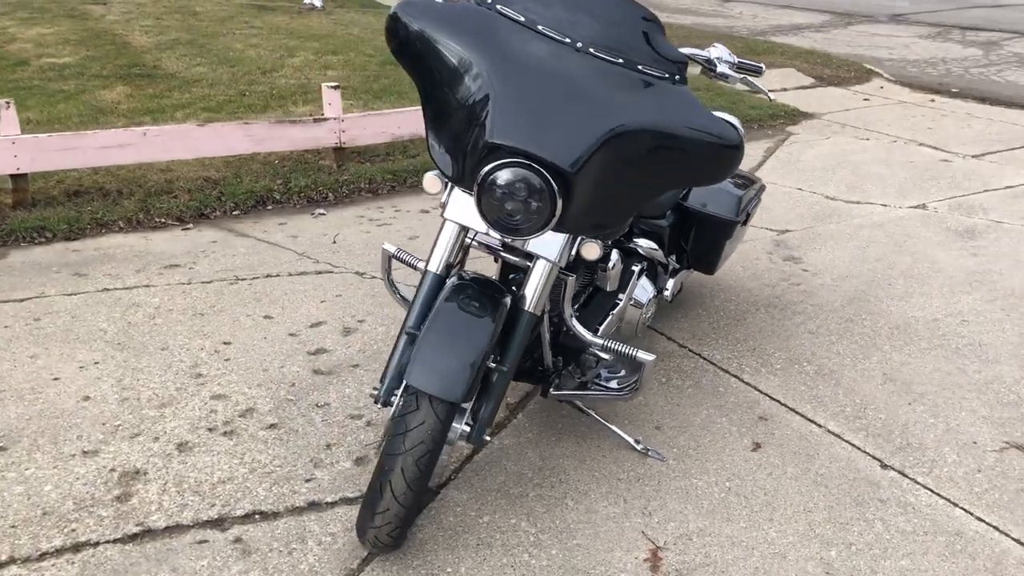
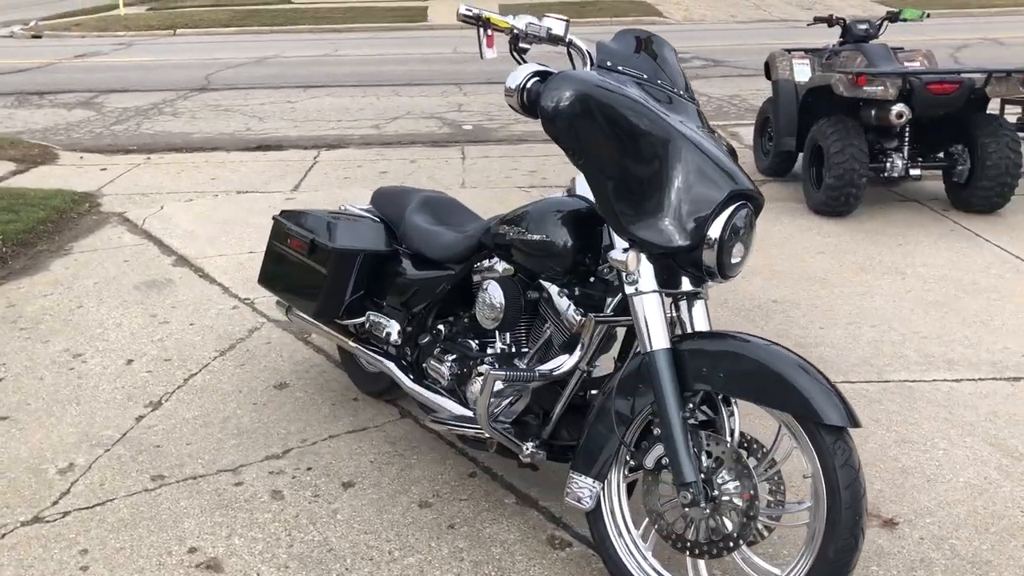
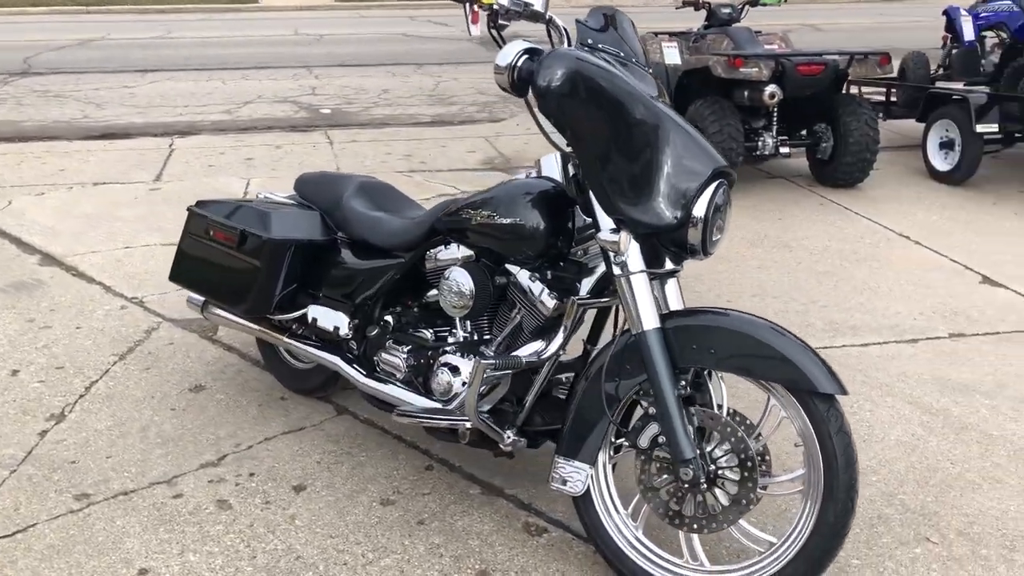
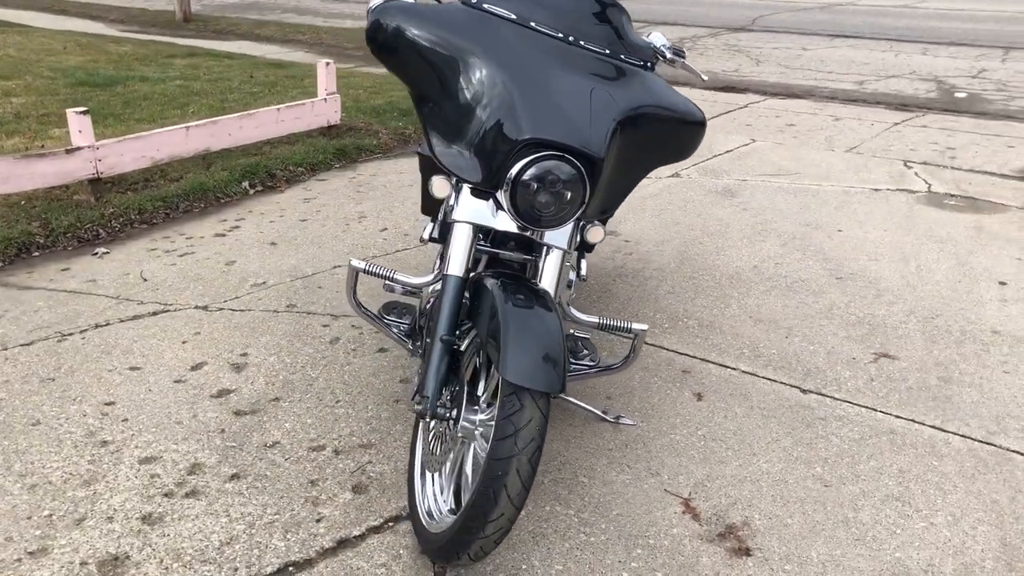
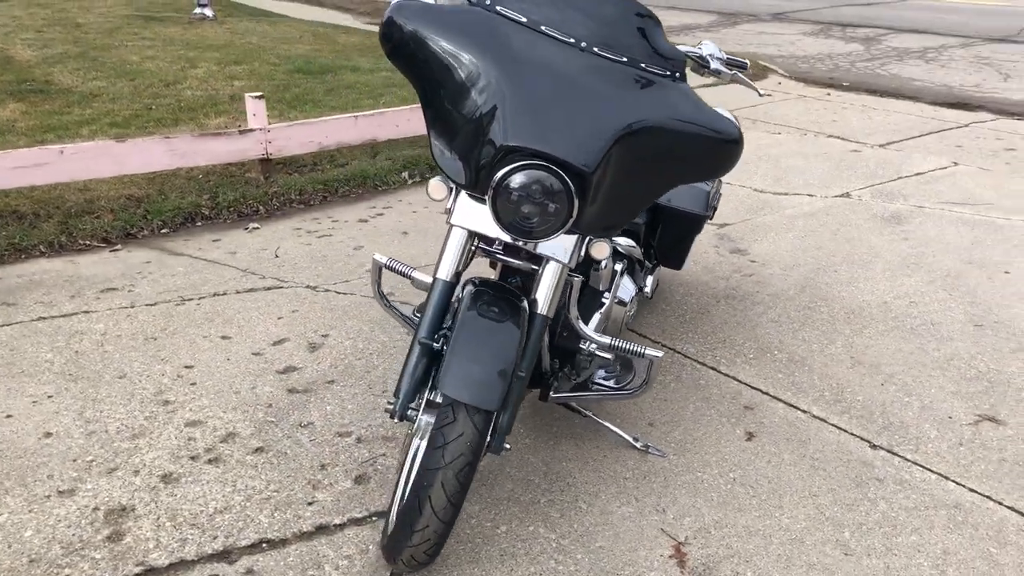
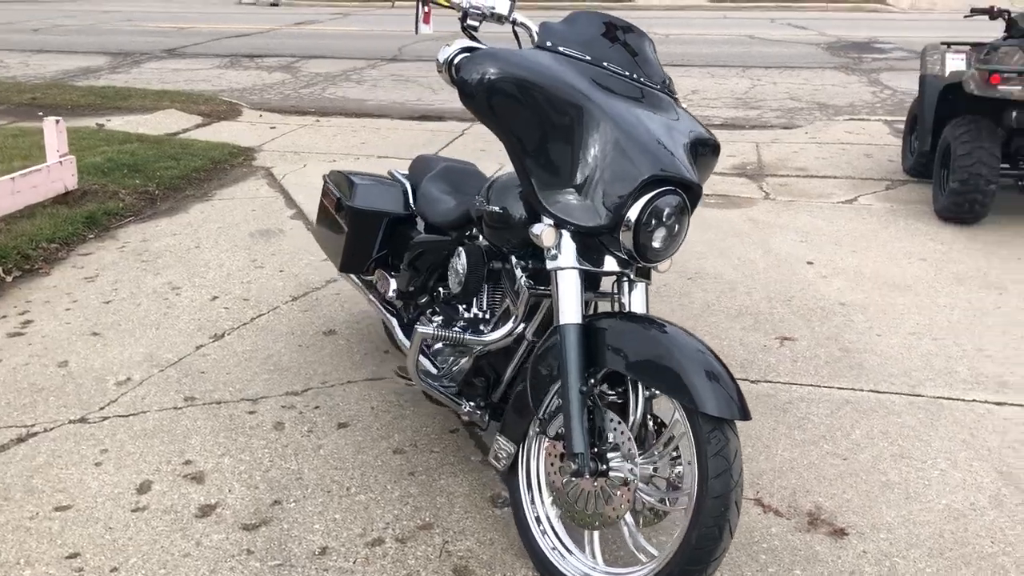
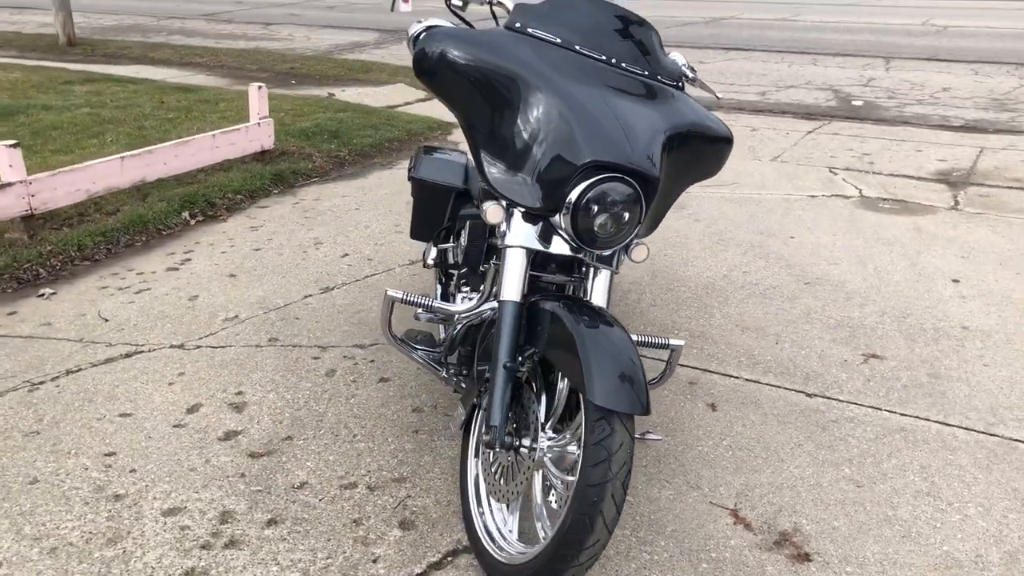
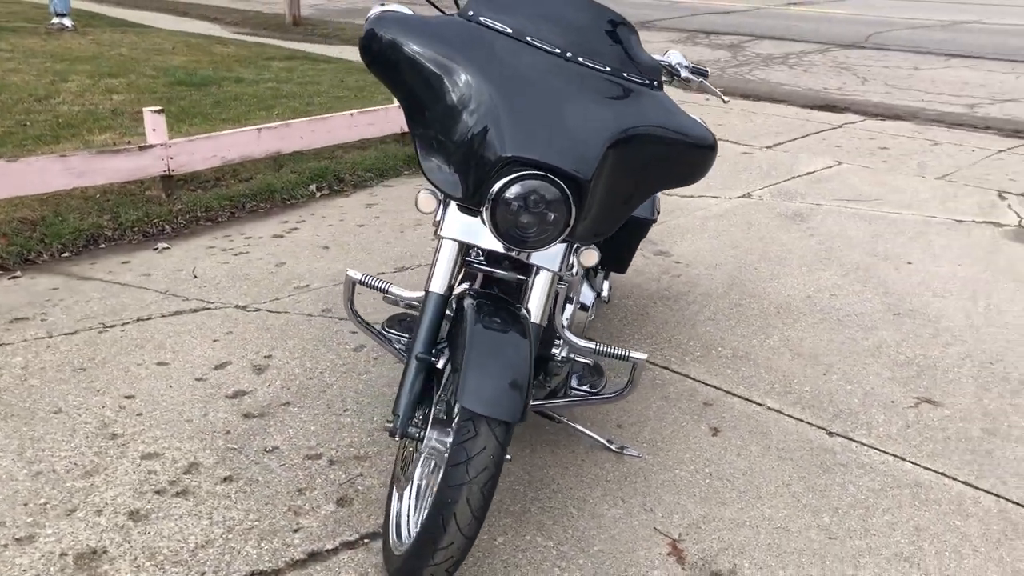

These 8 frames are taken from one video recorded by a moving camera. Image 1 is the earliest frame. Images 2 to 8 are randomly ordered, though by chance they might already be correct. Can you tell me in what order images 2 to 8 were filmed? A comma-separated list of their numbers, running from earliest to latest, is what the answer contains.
5, 8, 4, 7, 6, 2, 3
